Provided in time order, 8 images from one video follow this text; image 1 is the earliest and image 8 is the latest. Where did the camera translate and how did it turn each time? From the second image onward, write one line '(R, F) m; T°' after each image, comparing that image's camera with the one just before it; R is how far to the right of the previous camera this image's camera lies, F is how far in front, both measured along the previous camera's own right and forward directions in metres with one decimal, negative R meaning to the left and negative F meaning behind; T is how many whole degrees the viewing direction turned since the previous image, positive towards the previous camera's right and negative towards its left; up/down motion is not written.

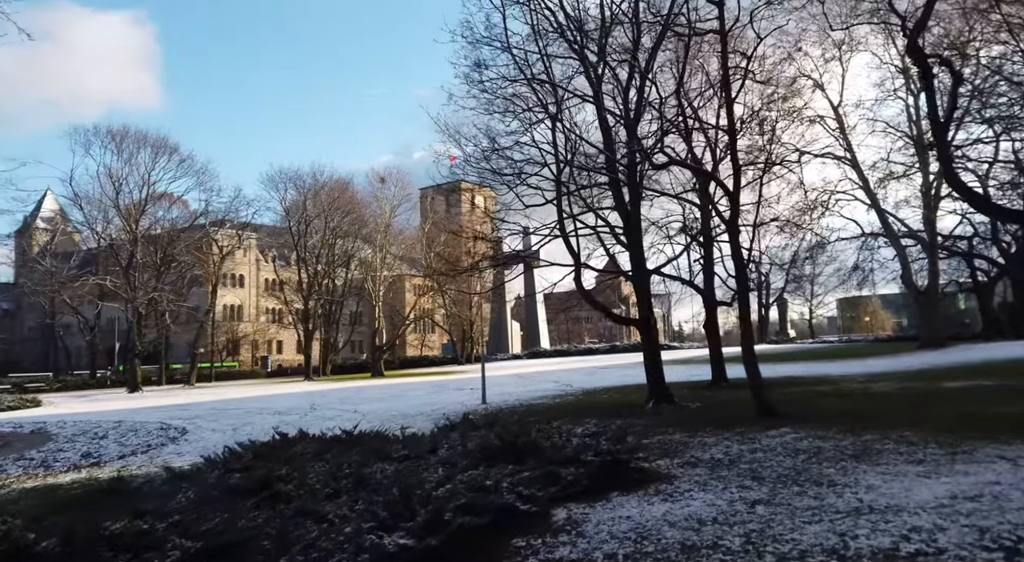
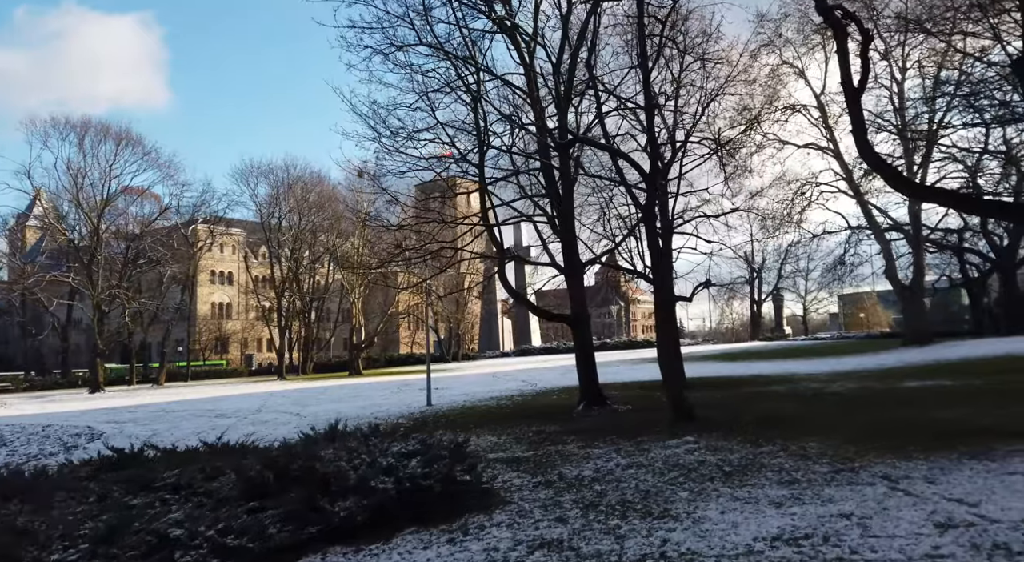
(+1.5, +0.8) m; 0°
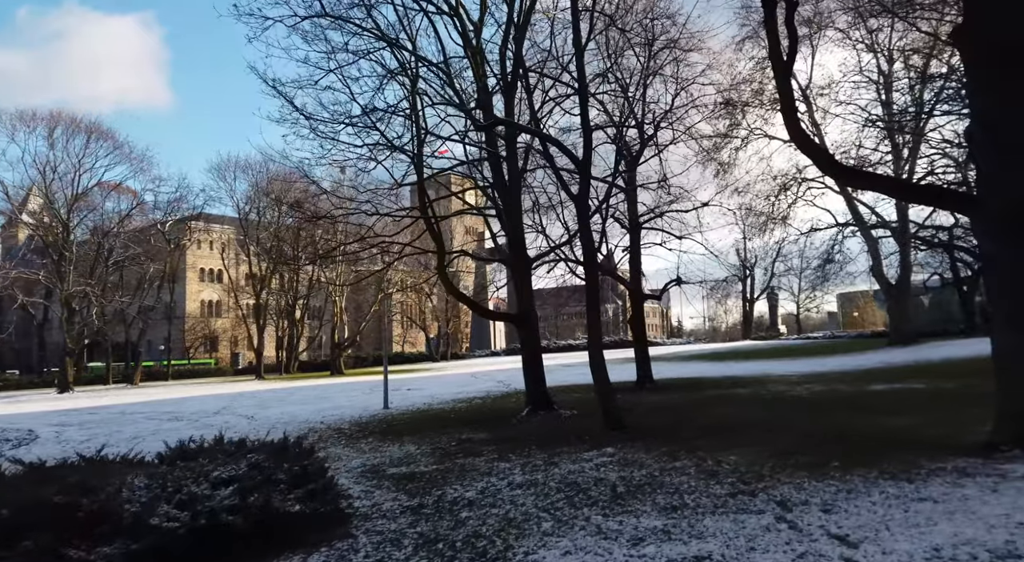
(+1.1, +0.6) m; 0°
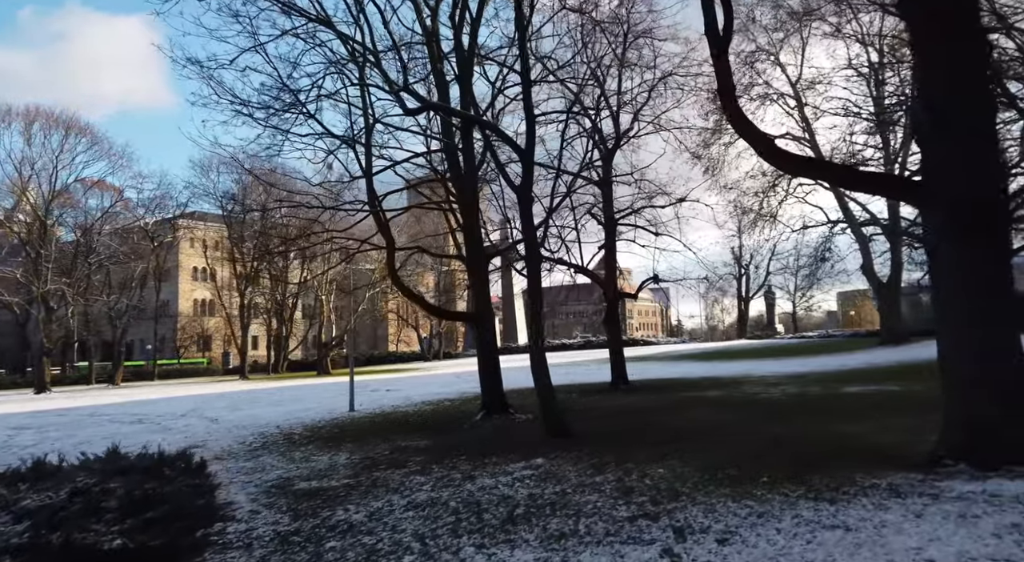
(+0.8, +0.5) m; 0°
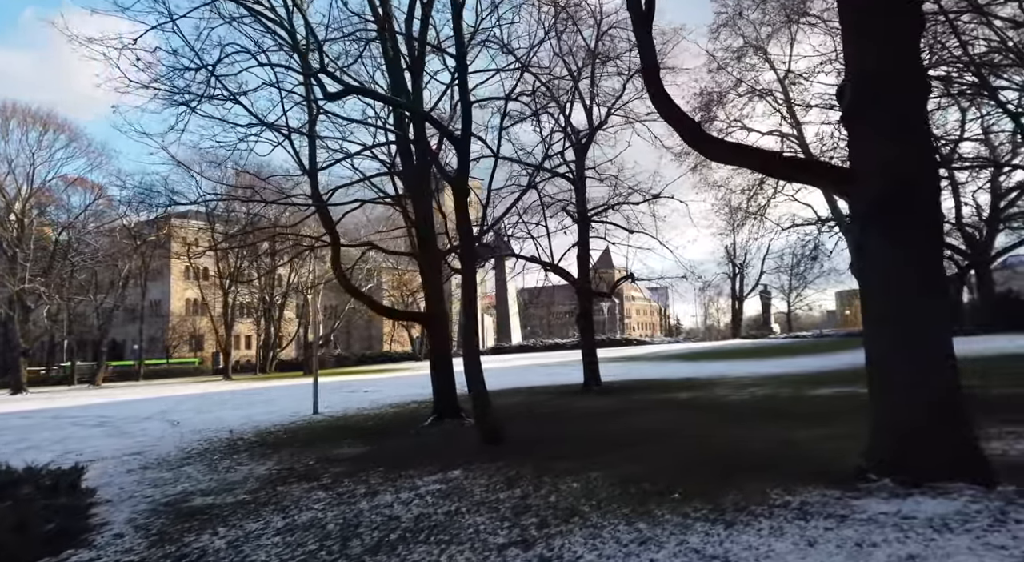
(+0.8, +0.4) m; 0°
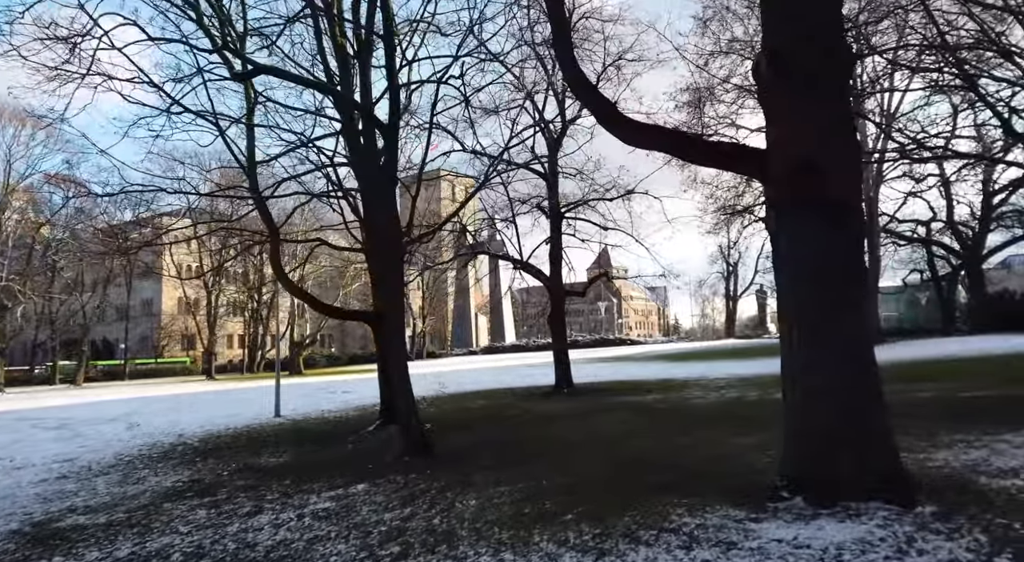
(+0.9, +0.4) m; 0°
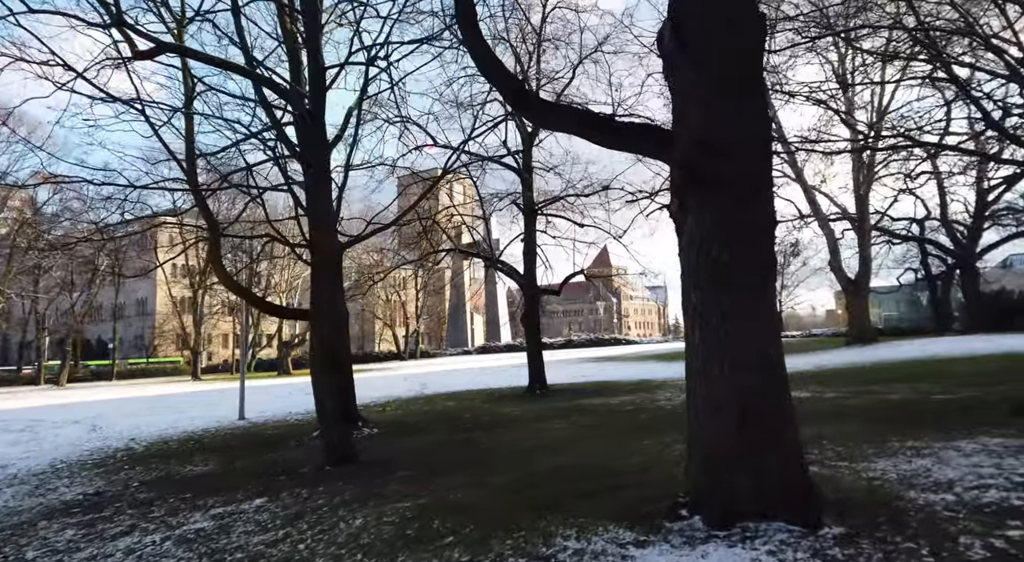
(+0.8, +0.4) m; 0°
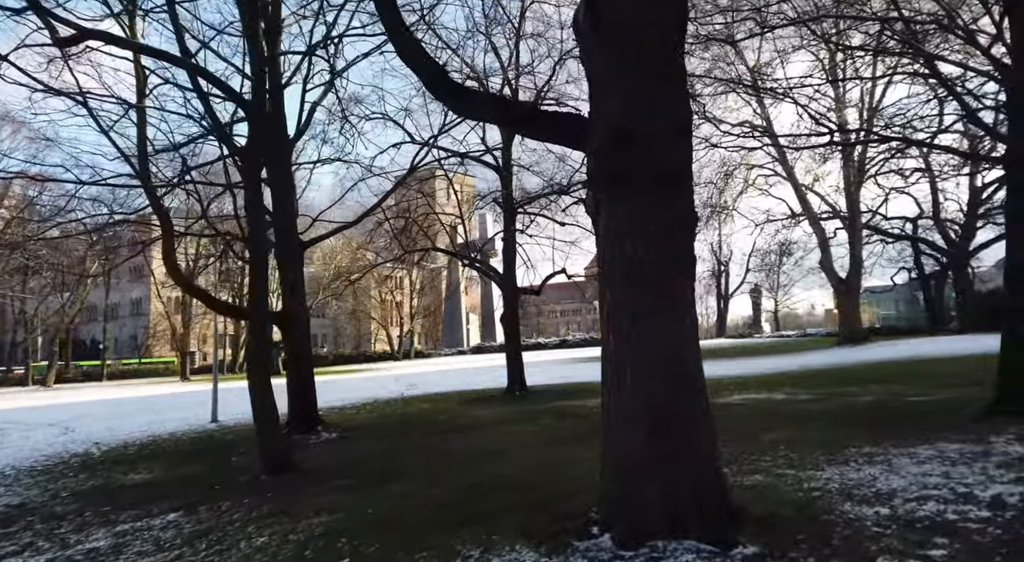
(+0.6, +0.2) m; 0°
